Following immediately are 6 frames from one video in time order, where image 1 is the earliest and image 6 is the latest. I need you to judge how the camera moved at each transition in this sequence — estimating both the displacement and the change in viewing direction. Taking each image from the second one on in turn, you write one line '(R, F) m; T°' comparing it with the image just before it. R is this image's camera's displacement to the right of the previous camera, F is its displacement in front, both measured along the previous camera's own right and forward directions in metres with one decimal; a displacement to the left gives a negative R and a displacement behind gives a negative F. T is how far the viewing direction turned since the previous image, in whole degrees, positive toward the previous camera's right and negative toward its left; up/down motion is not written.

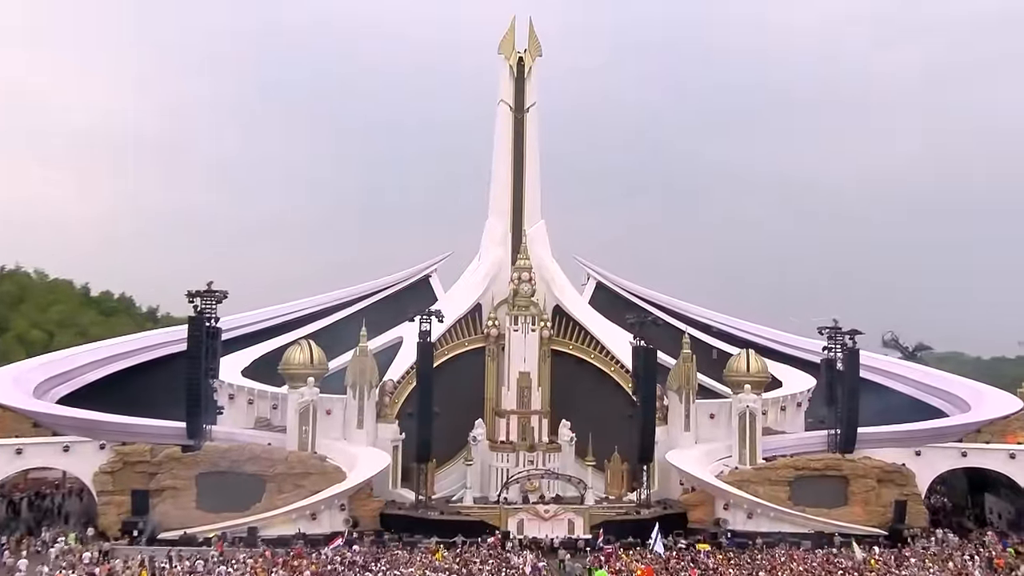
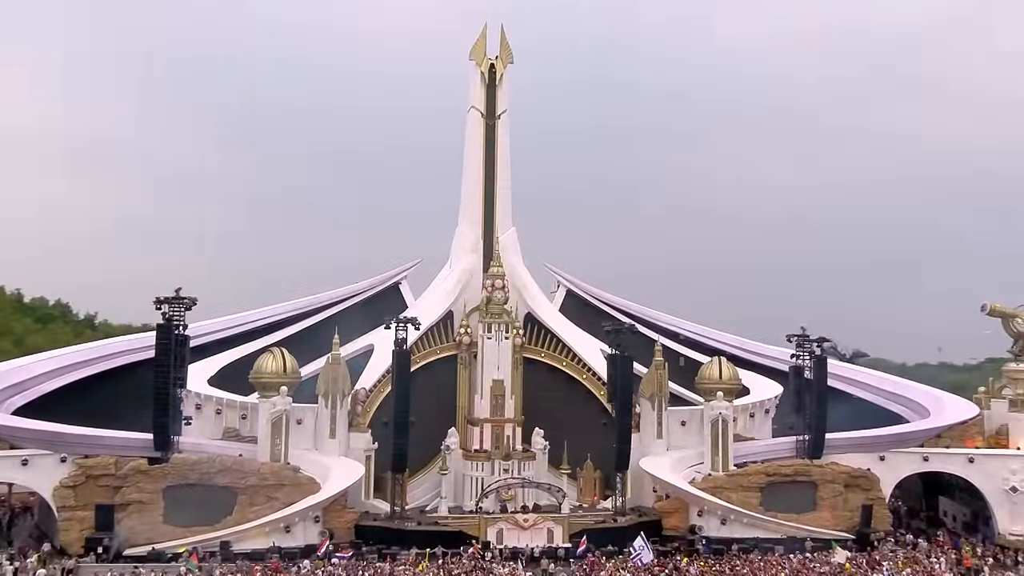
(-1.1, +0.1) m; +5°
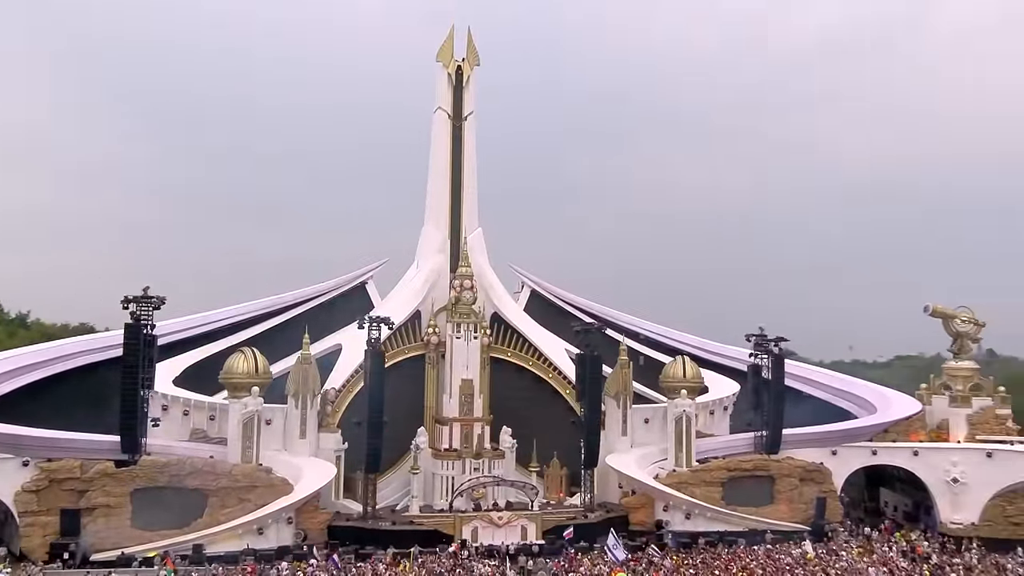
(-1.3, -0.2) m; +6°
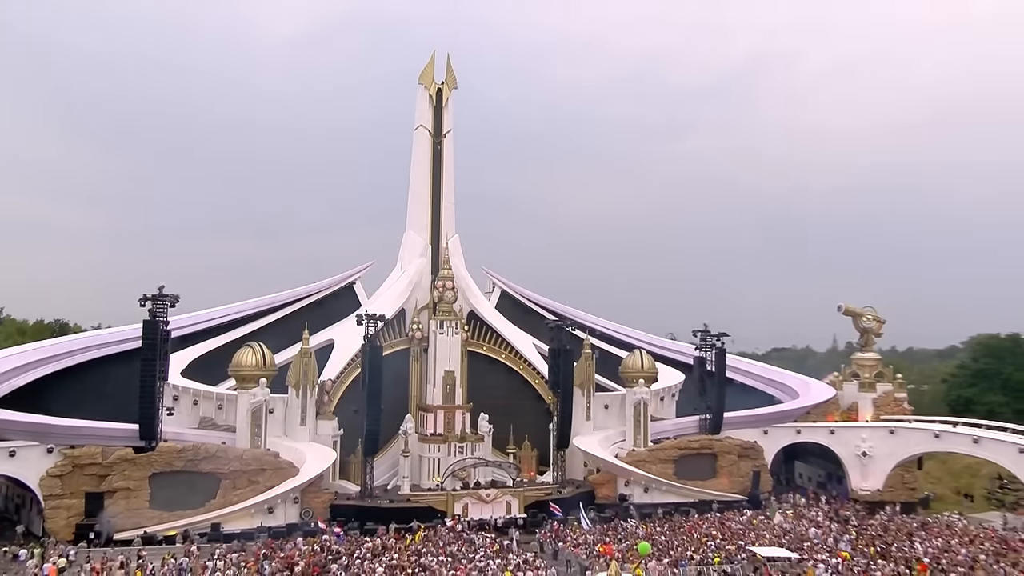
(-2.2, -2.0) m; +7°
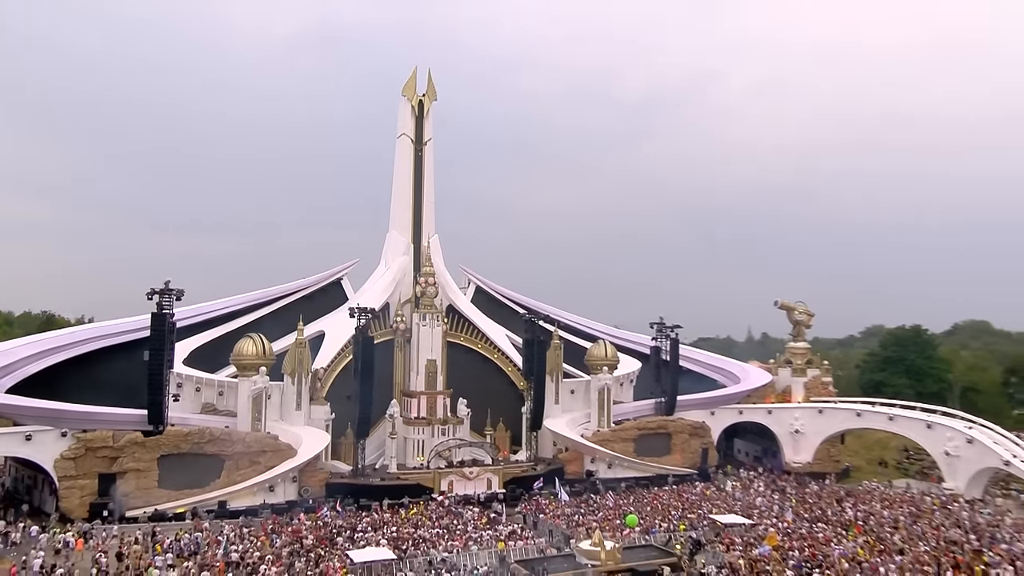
(-1.4, -1.7) m; +5°
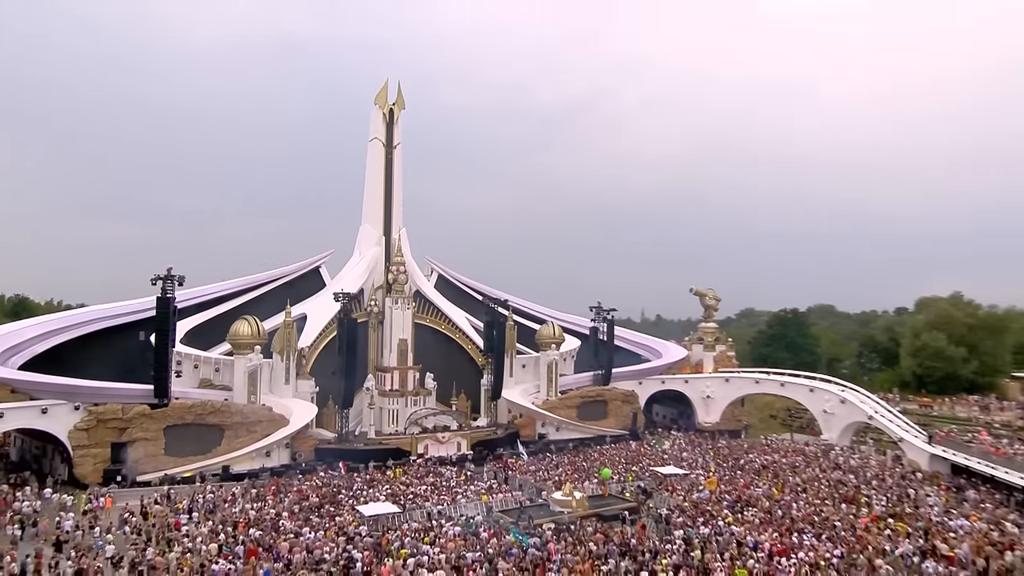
(-2.5, -2.5) m; +8°
